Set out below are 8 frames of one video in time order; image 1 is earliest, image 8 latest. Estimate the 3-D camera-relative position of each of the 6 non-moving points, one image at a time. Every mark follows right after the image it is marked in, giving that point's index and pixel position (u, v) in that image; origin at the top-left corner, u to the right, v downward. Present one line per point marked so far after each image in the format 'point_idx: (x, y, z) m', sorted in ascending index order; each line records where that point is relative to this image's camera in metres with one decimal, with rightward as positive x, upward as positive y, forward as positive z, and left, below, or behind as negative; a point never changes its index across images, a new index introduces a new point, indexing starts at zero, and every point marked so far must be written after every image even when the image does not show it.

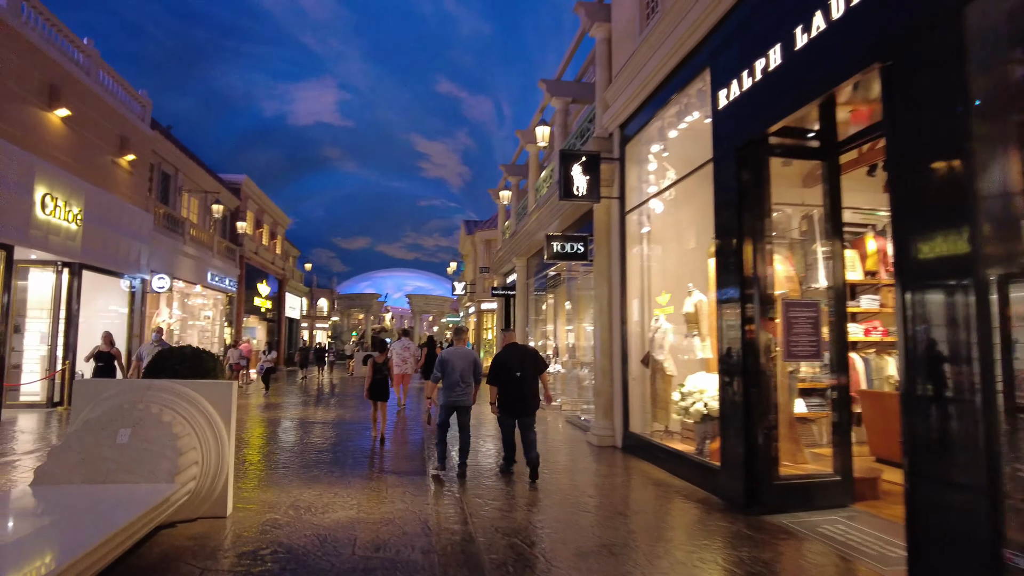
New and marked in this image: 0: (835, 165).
0: (+2.8, +1.1, +5.5) m
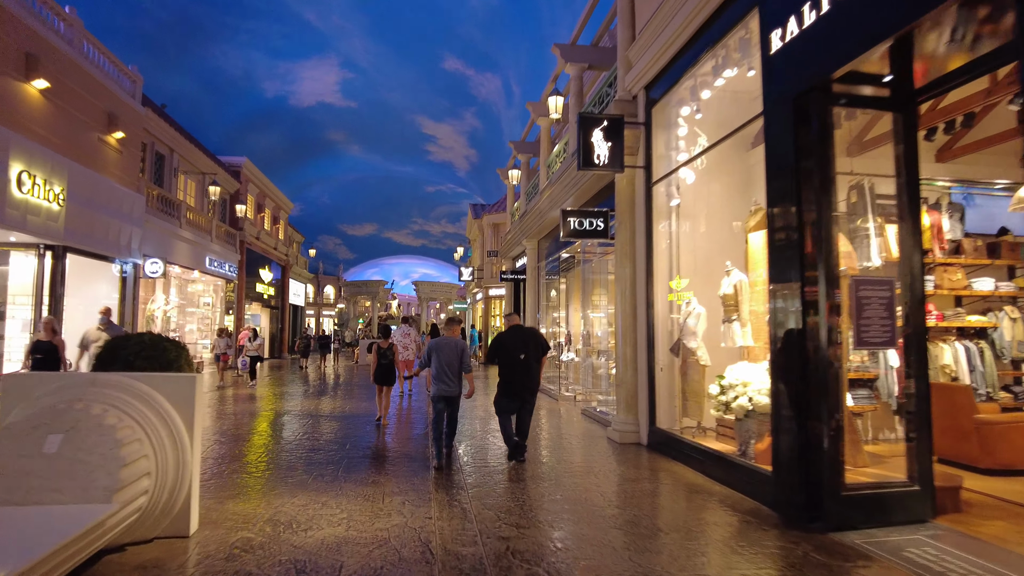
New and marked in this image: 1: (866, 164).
0: (+2.9, +1.2, +4.6) m
1: (+2.6, +0.9, +4.7) m
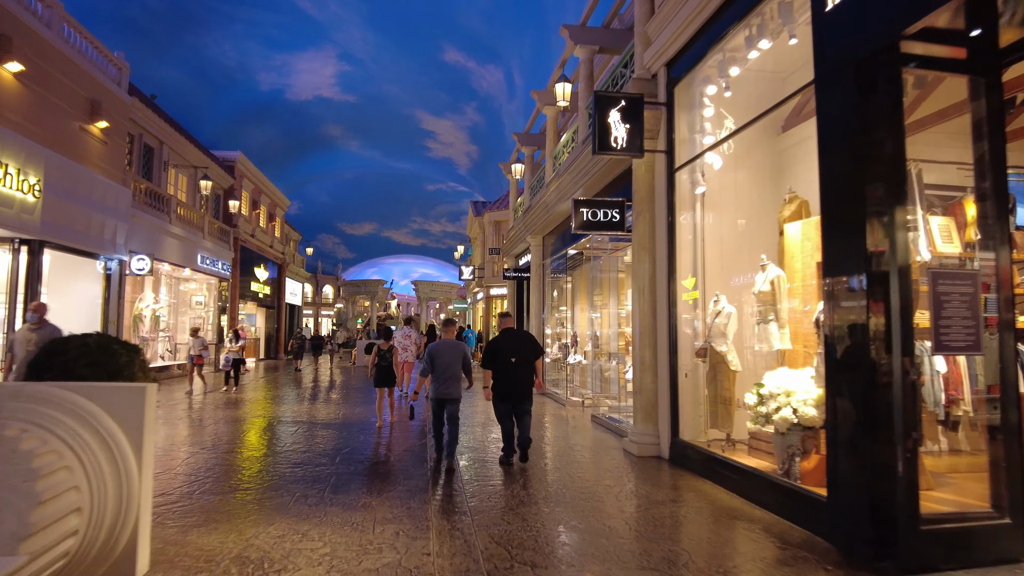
0: (+3.0, +1.3, +3.9) m
1: (+2.7, +0.9, +4.0) m
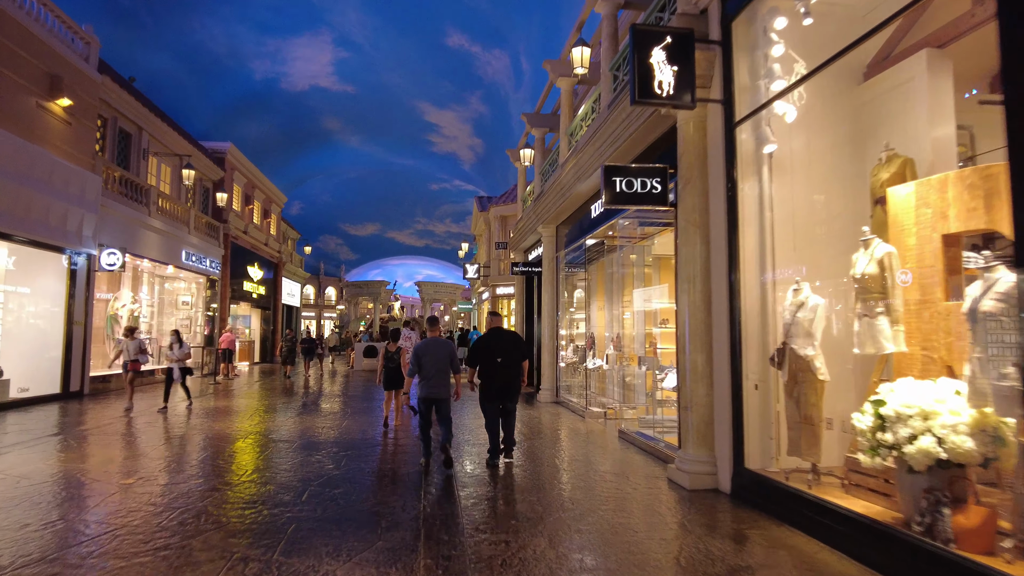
0: (+3.1, +1.4, +2.5) m
1: (+2.8, +1.1, +2.6) m
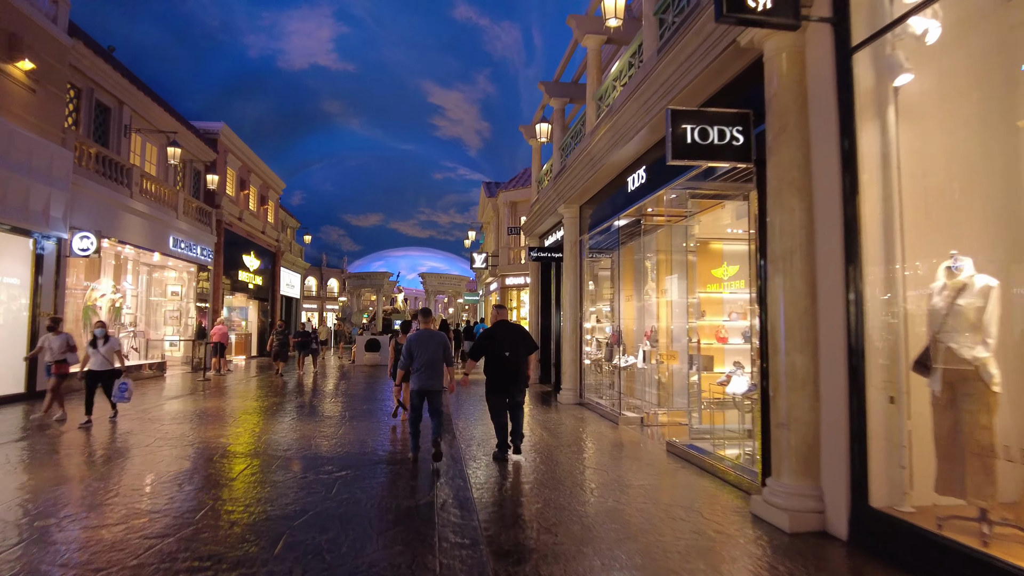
0: (+3.4, +1.5, +1.2) m
1: (+3.1, +1.2, +1.3) m
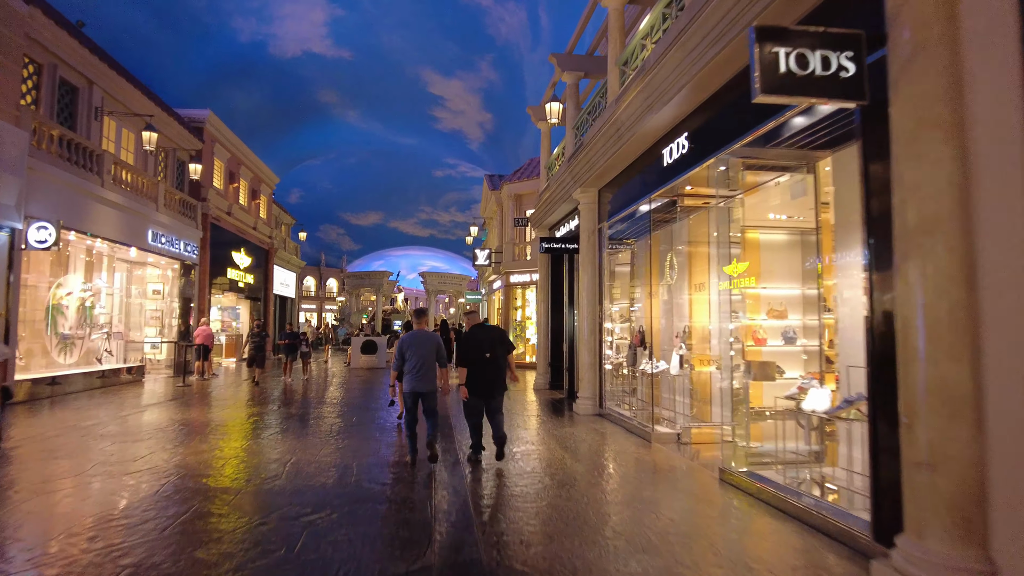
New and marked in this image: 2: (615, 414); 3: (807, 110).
0: (+3.5, +1.6, 0.0) m
1: (+3.2, +1.2, 0.0) m
2: (+1.7, -1.8, +9.1) m
3: (+2.3, +1.4, +4.9) m
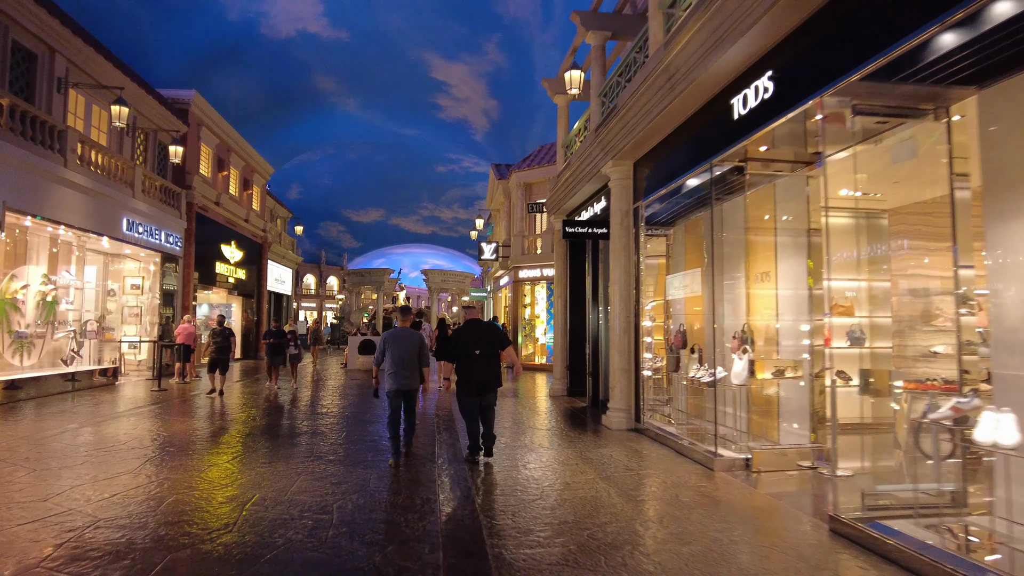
0: (+3.7, +1.7, -1.5) m
1: (+3.4, +1.3, -1.4) m
2: (+1.9, -1.7, +7.6) m
3: (+2.5, +1.5, +3.5) m
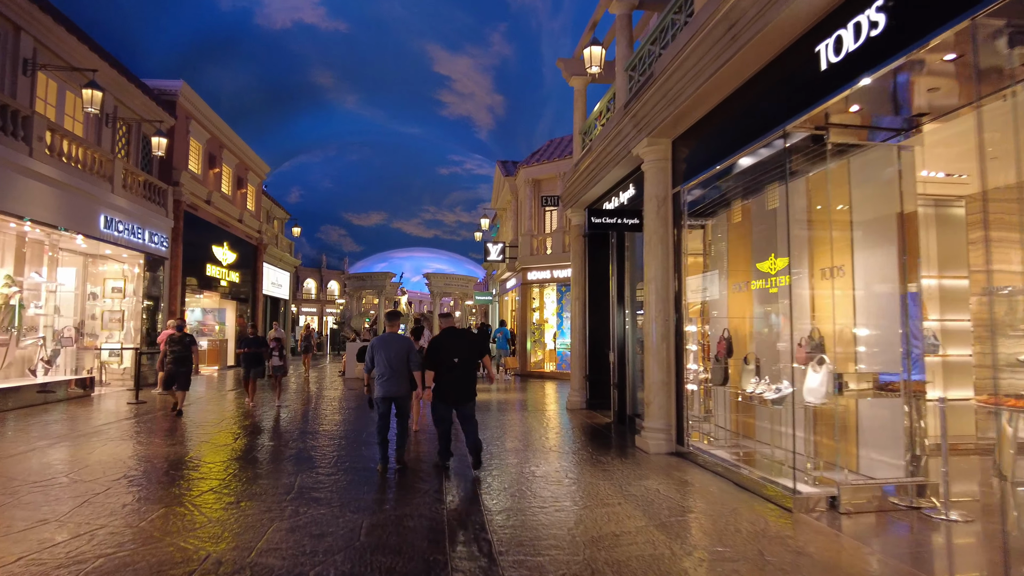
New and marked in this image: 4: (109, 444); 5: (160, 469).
0: (+3.9, +1.8, -2.6) m
1: (+3.6, +1.4, -2.6) m
2: (+2.1, -1.7, +6.5) m
3: (+2.7, +1.5, +2.3) m
4: (-5.7, -2.2, +8.8) m
5: (-4.0, -1.9, +6.8) m
